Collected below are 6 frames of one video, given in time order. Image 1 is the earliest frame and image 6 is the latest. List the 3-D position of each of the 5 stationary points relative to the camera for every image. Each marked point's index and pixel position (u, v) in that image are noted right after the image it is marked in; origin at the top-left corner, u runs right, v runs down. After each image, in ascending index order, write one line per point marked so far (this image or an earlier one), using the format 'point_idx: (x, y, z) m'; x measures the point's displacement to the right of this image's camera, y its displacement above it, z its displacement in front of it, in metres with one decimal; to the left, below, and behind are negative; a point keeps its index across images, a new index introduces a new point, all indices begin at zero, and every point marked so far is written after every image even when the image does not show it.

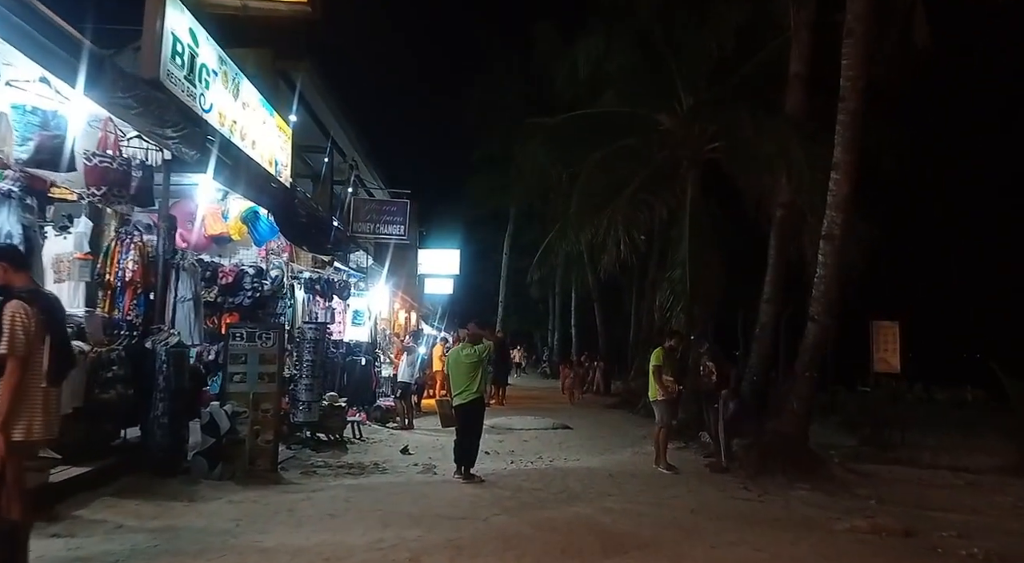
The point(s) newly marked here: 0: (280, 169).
0: (-3.7, +1.8, +10.9) m
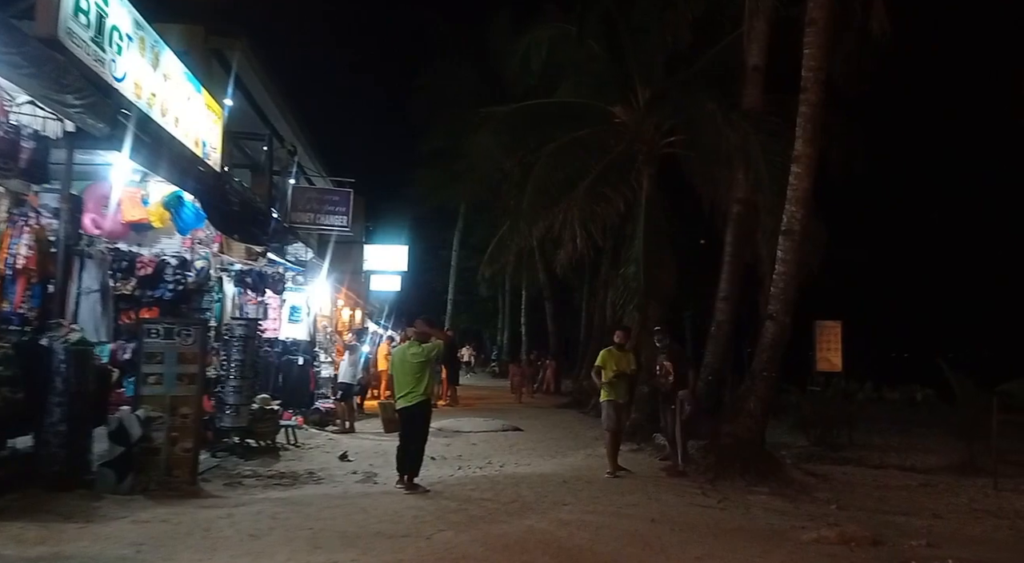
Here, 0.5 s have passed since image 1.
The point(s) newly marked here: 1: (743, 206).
0: (-4.4, +1.9, +10.0) m
1: (+4.0, +1.3, +12.0) m
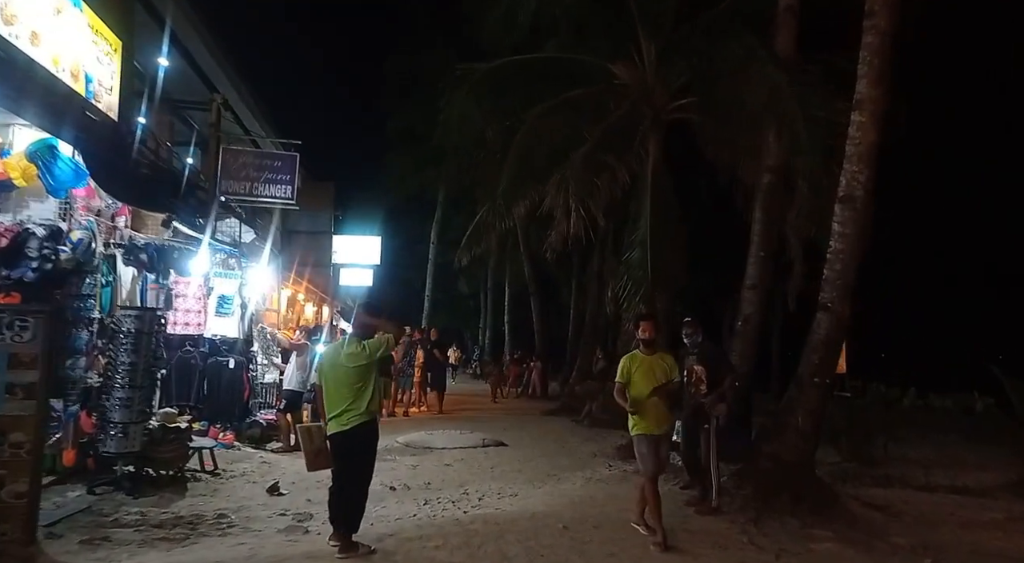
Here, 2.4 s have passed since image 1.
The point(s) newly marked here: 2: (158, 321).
0: (-4.6, +2.1, +7.7) m
1: (+3.8, +1.5, +9.9) m
2: (-3.8, -0.5, +7.4) m
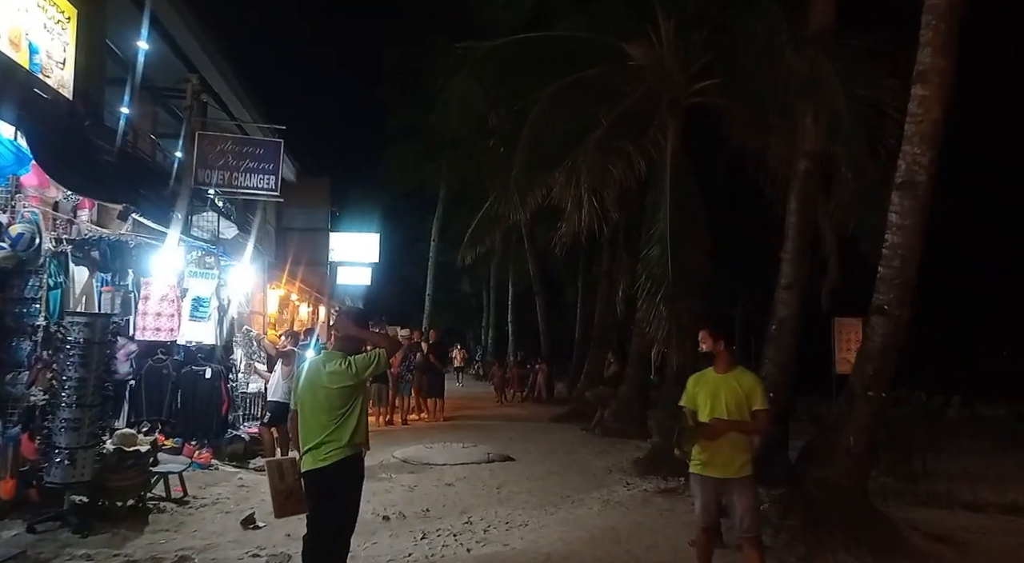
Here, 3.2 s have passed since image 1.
0: (-4.5, +2.1, +6.7) m
1: (+3.9, +1.5, +8.9) m
2: (-3.7, -0.5, +6.4) m
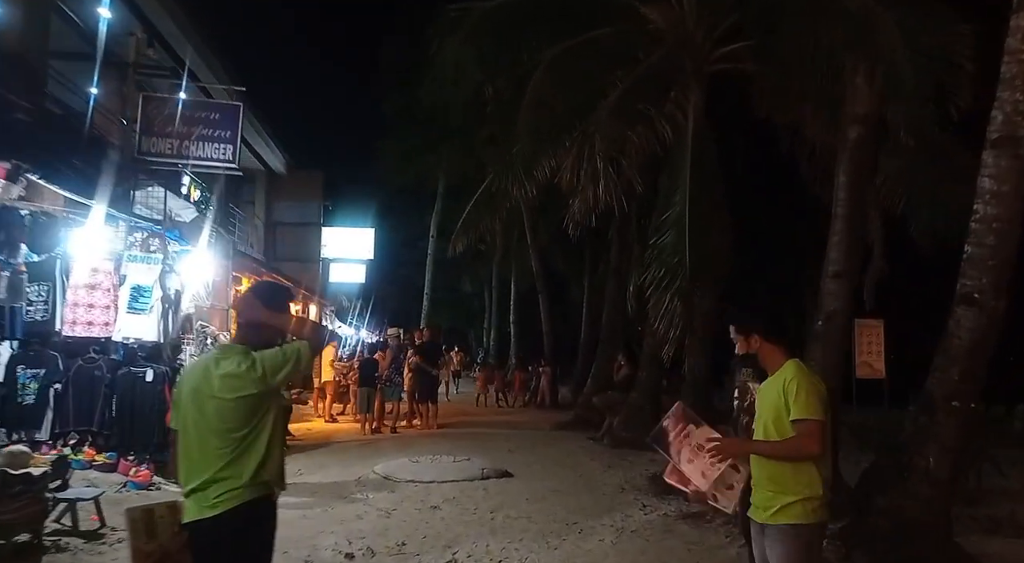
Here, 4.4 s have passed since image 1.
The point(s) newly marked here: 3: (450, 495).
0: (-4.6, +2.3, +5.4) m
1: (+3.8, +1.7, +7.5) m
2: (-3.7, -0.3, +5.1) m
3: (-0.7, -2.5, +8.1) m
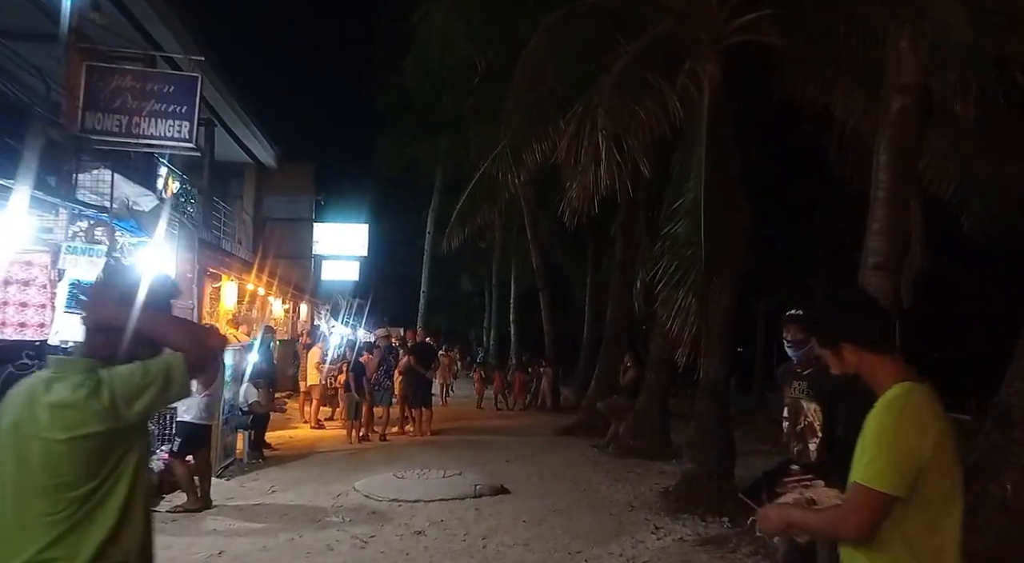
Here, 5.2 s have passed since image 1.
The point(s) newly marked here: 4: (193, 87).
0: (-4.6, +2.3, +4.5) m
1: (+3.8, +1.7, +6.6) m
2: (-3.8, -0.3, +4.2) m
3: (-0.8, -2.4, +7.2) m
4: (-3.4, +2.0, +7.3) m
